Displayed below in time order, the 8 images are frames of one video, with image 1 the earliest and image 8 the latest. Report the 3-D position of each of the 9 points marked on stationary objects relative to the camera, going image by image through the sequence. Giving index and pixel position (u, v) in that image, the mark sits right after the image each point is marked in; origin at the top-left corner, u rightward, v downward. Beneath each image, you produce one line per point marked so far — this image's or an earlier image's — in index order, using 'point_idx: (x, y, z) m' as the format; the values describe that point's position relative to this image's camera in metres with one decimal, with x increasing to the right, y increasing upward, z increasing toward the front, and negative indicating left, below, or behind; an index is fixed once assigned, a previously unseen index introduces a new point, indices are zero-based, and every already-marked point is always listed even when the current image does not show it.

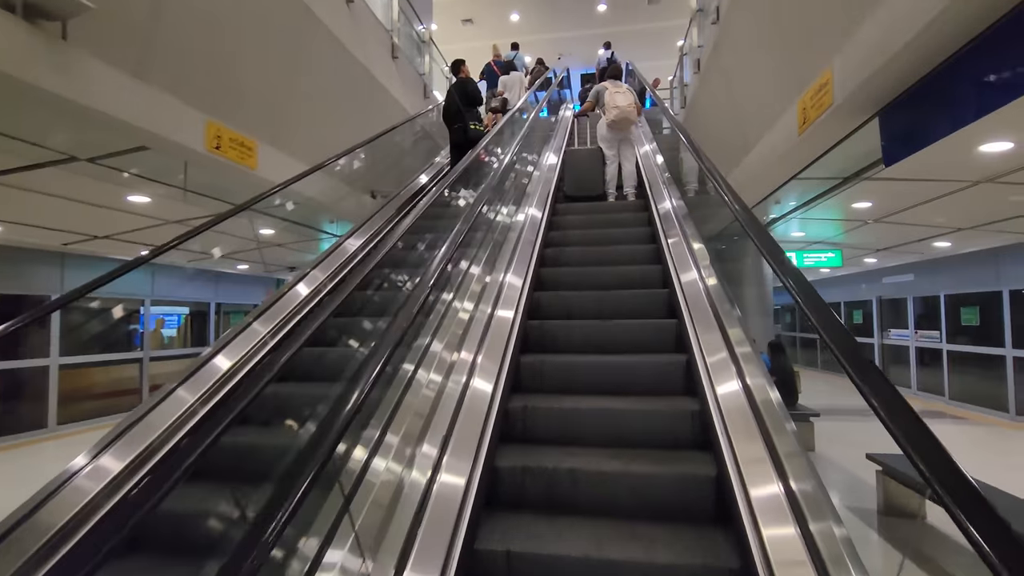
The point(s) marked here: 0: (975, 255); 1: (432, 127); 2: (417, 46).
0: (+6.2, +0.4, +6.8) m
1: (-1.0, +2.1, +6.8) m
2: (-1.3, +3.3, +7.2) m
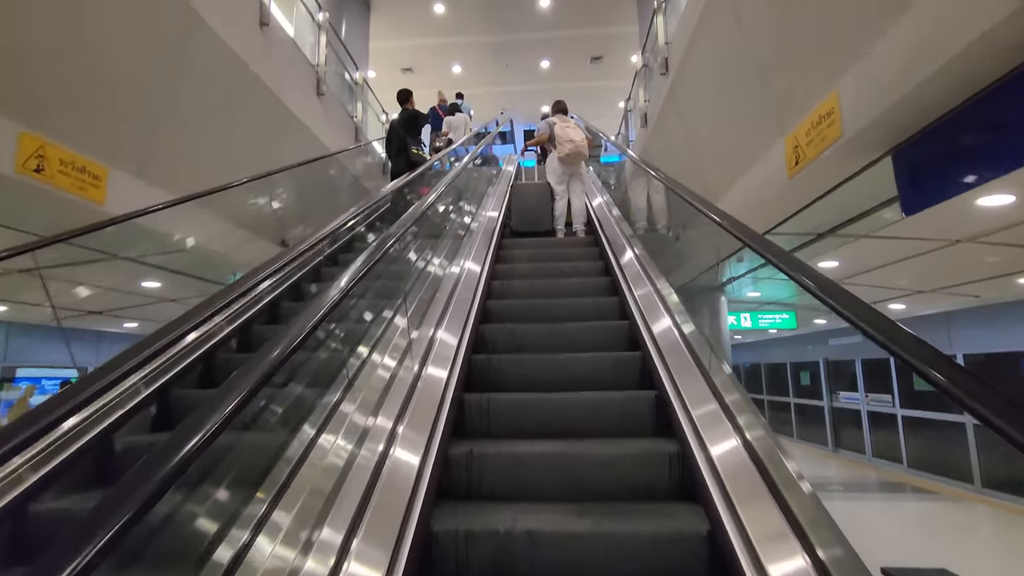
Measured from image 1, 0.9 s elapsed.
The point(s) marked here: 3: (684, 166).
0: (+5.4, -0.4, +6.8) m
1: (-1.8, +1.4, +6.2) m
2: (-2.1, +2.5, +6.6) m
3: (+1.4, +1.0, +4.4) m
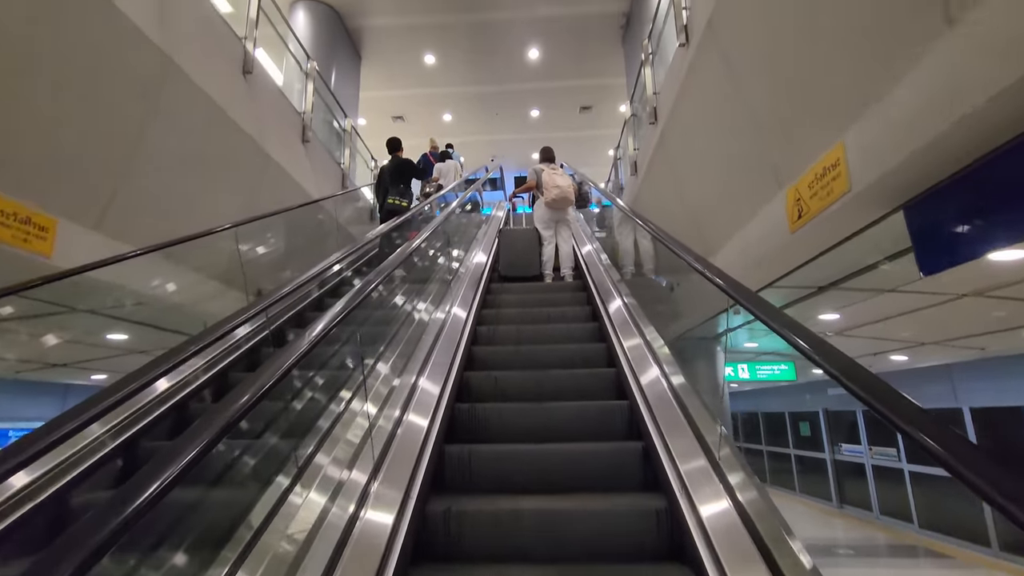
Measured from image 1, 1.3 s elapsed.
0: (+5.2, -1.0, +6.6) m
1: (-1.9, +0.8, +6.0) m
2: (-2.2, +1.9, +6.6) m
3: (+1.3, +0.6, +4.3) m
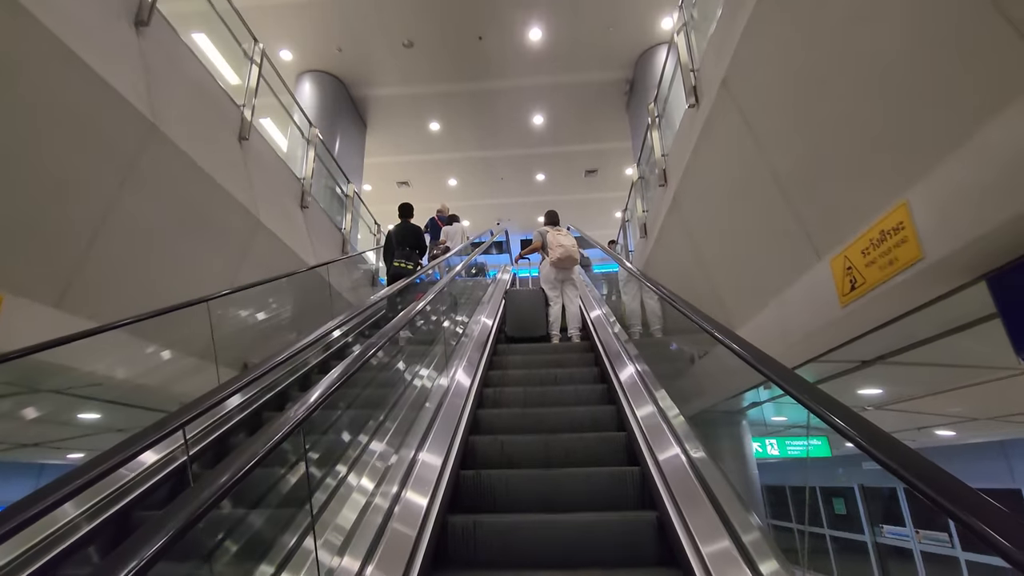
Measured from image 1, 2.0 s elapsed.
0: (+5.3, -1.8, +6.1) m
1: (-1.8, 0.0, +5.8) m
2: (-2.1, +1.1, +6.5) m
3: (+1.4, +0.1, +4.0) m
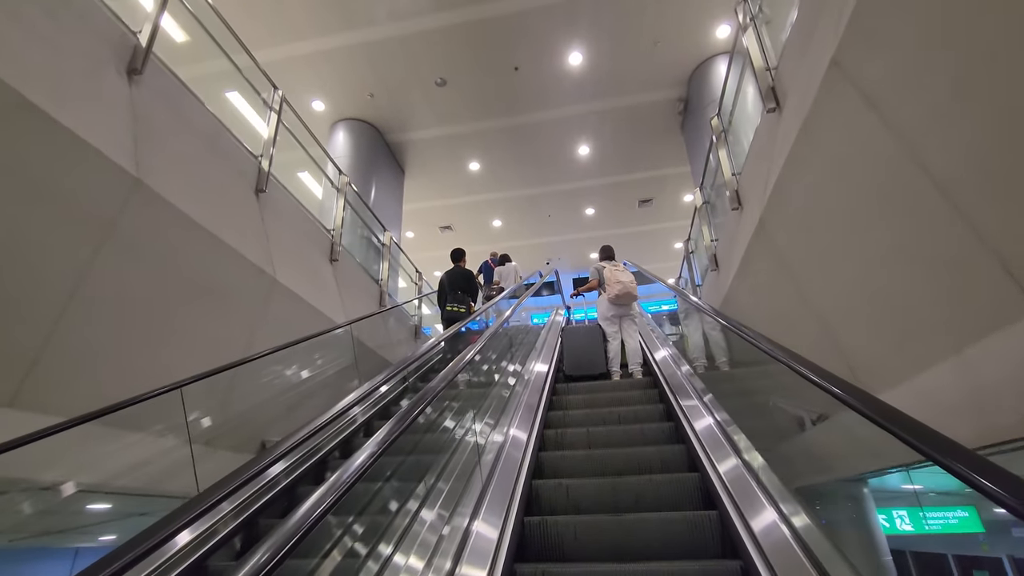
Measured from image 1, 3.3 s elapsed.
0: (+5.9, -2.0, +4.7) m
1: (-1.3, -0.5, +5.3) m
2: (-1.6, +0.4, +6.1) m
3: (+1.7, -0.2, +3.2) m
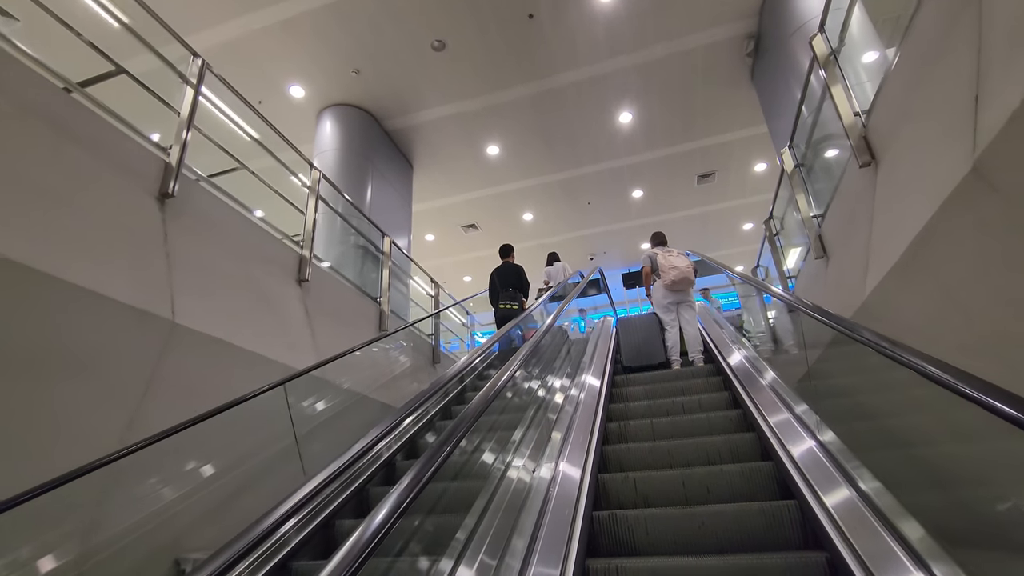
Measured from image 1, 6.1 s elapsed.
0: (+6.2, -1.7, +2.9) m
1: (-1.0, -0.7, +4.2) m
2: (-1.3, +0.3, +5.0) m
3: (+1.8, -0.2, +1.8) m
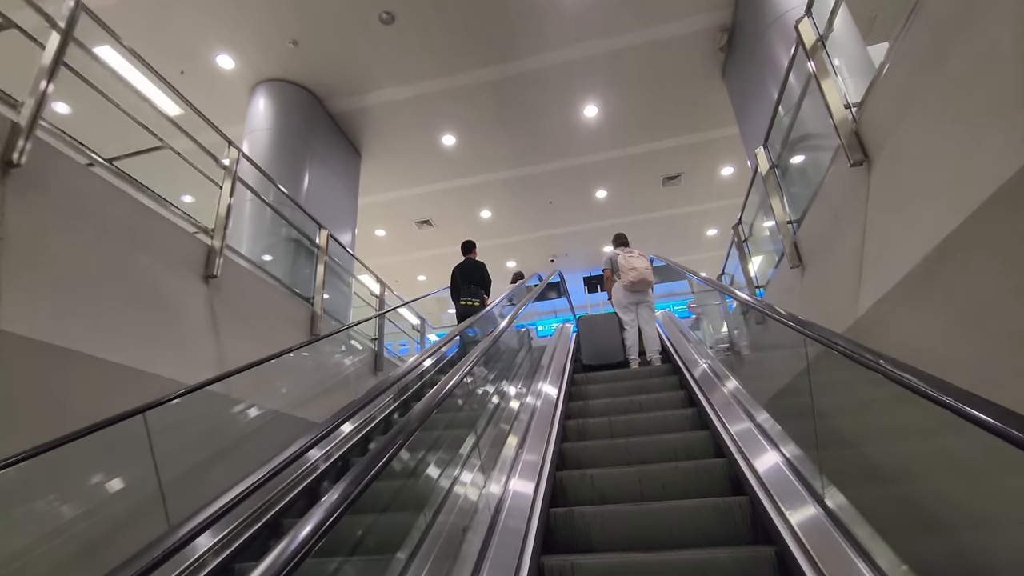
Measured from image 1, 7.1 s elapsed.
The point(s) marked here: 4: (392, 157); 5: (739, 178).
0: (+5.9, -1.8, +2.9) m
1: (-1.4, -0.7, +3.7) m
2: (-1.7, +0.3, +4.4) m
3: (+1.6, -0.3, +1.5) m
4: (-1.4, +1.6, +6.2) m
5: (+3.2, +1.6, +7.4) m
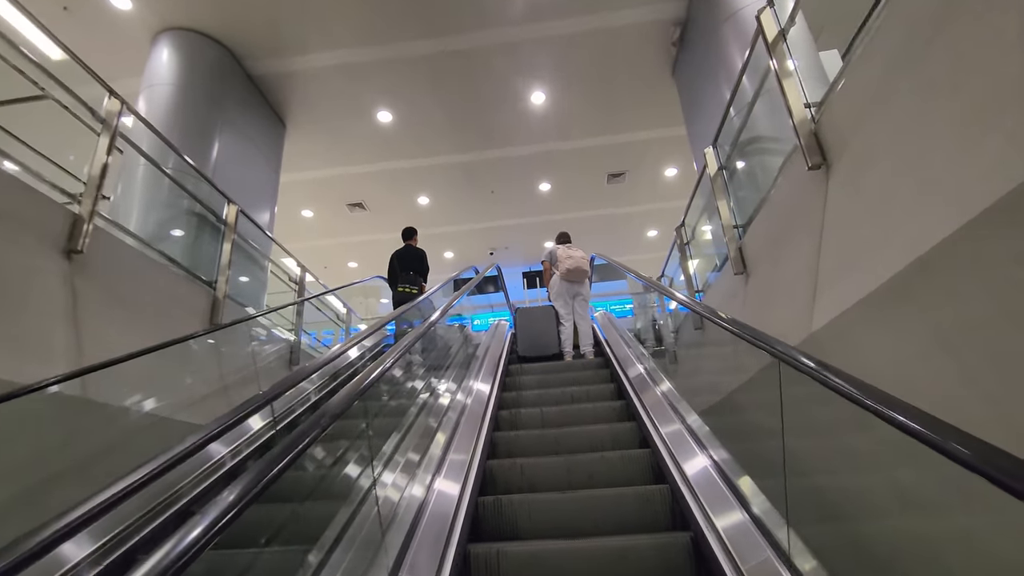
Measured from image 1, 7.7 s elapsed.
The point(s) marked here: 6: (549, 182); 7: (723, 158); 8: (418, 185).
0: (+5.4, -2.1, +3.3) m
1: (-1.8, -0.6, +3.2) m
2: (-2.2, +0.4, +3.9) m
3: (+1.3, -0.3, +1.4) m
4: (-2.1, +1.7, +5.7) m
5: (+2.4, +1.5, +7.4) m
6: (+0.5, +1.5, +7.3) m
7: (+1.5, +0.9, +3.7) m
8: (-1.2, +1.4, +7.0) m
